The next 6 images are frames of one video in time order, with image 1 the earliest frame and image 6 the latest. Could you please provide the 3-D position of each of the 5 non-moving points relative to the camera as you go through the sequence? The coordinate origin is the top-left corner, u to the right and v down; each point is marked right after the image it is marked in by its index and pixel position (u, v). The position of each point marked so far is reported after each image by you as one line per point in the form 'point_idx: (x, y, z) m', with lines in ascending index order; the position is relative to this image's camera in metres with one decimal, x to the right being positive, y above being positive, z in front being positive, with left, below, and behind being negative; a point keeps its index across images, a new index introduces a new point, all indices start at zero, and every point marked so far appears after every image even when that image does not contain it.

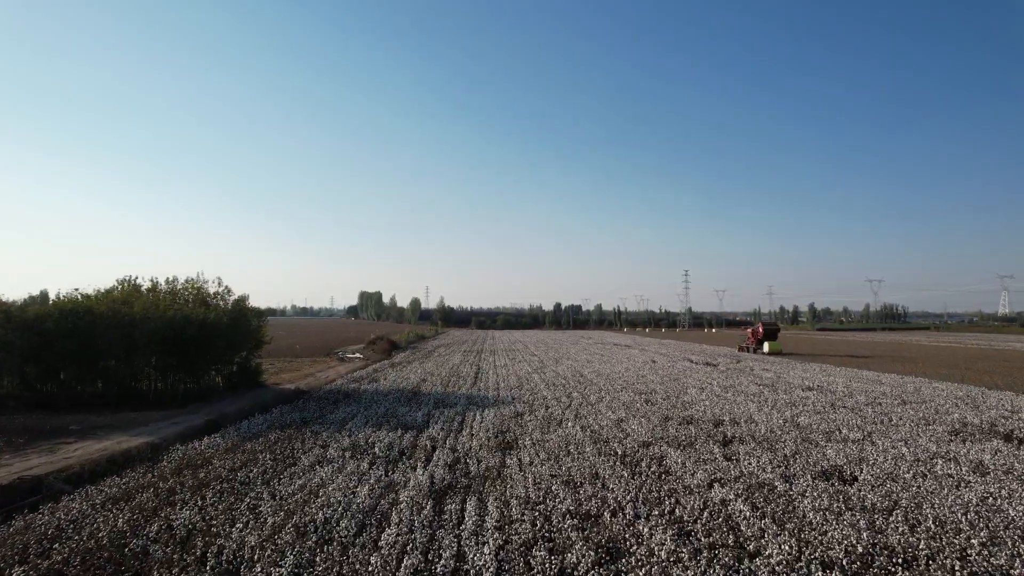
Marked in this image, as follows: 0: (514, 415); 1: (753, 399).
0: (0.0, -3.2, +13.9) m
1: (+7.3, -3.4, +16.8) m
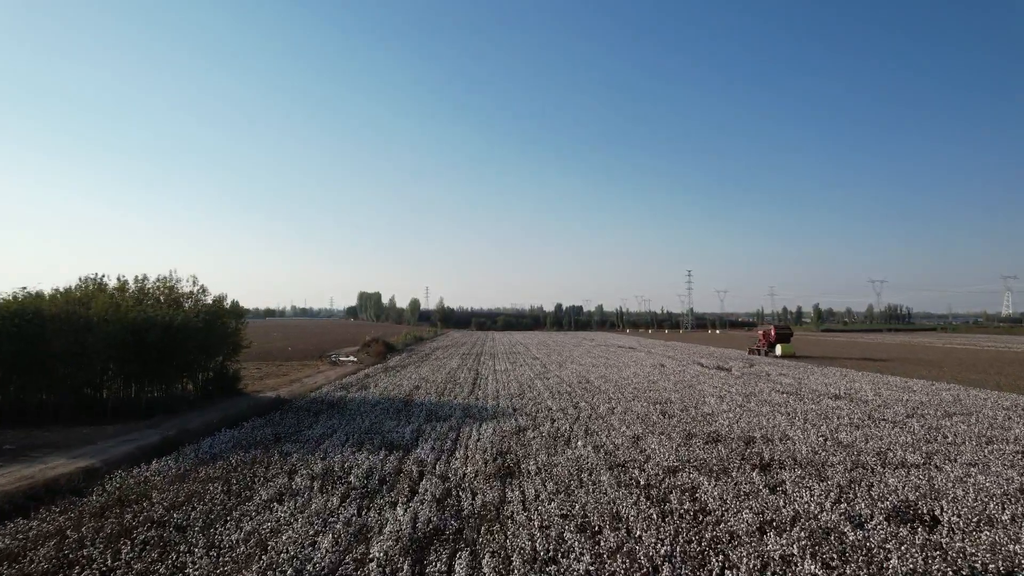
0: (+0.1, -3.2, +12.3) m
1: (+7.4, -3.4, +15.2) m
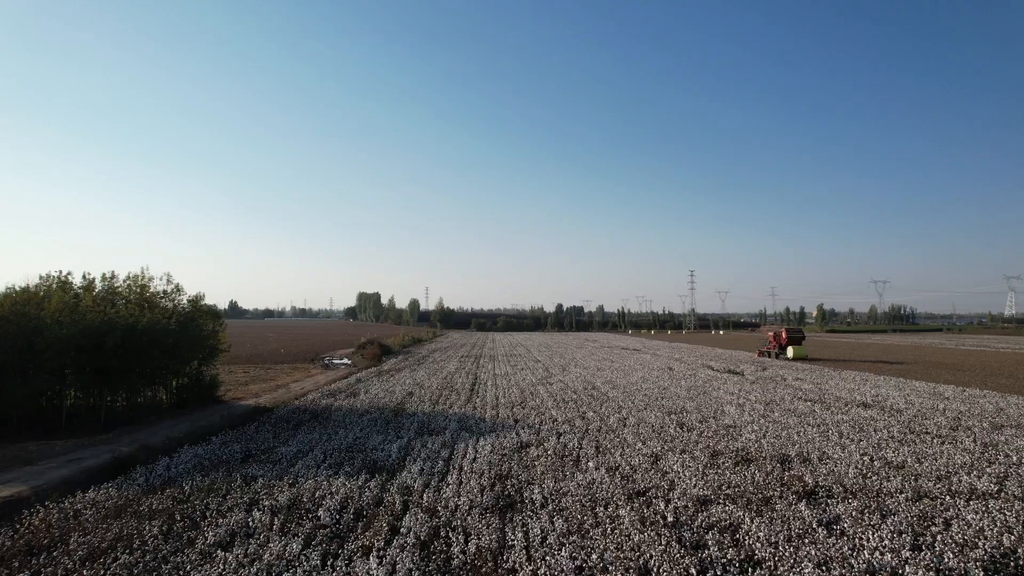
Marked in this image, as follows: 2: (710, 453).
0: (+0.1, -3.1, +10.9) m
1: (+7.4, -3.3, +13.8) m
2: (+3.7, -3.1, +10.4) m
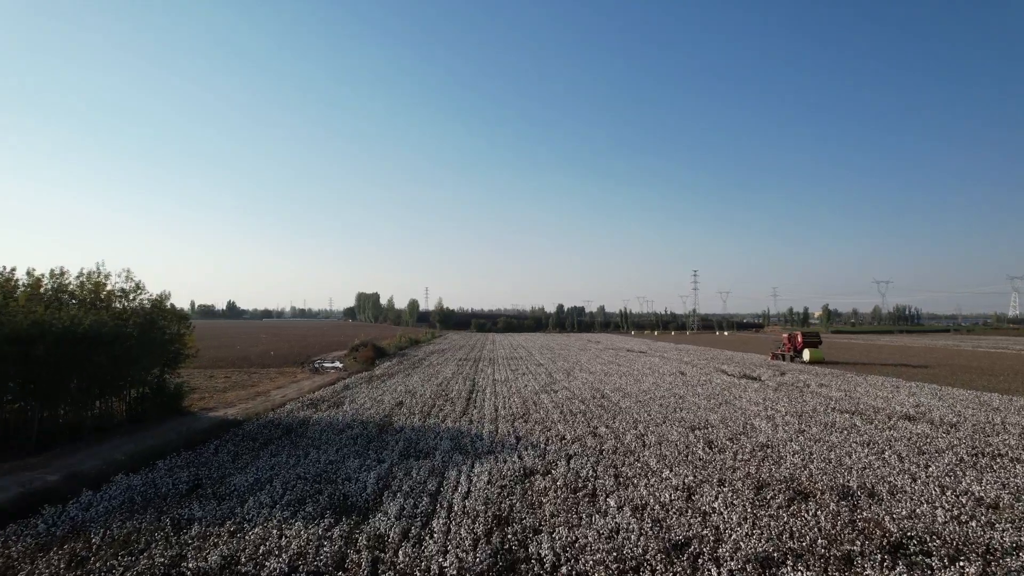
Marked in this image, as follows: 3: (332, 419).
0: (+0.1, -3.1, +9.0) m
1: (+7.4, -3.3, +11.9) m
2: (+3.8, -3.1, +8.6) m
3: (-4.7, -3.4, +14.5) m
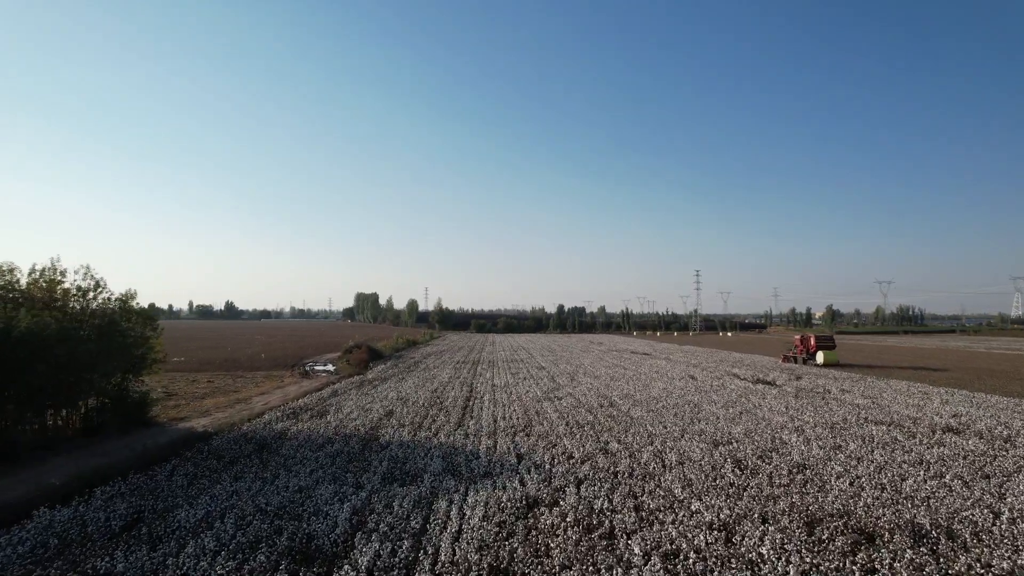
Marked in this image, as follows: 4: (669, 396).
0: (+0.1, -3.0, +7.6) m
1: (+7.4, -3.2, +10.5) m
2: (+3.8, -3.0, +7.2) m
3: (-4.7, -3.4, +13.0) m
4: (+5.5, -3.7, +19.2) m
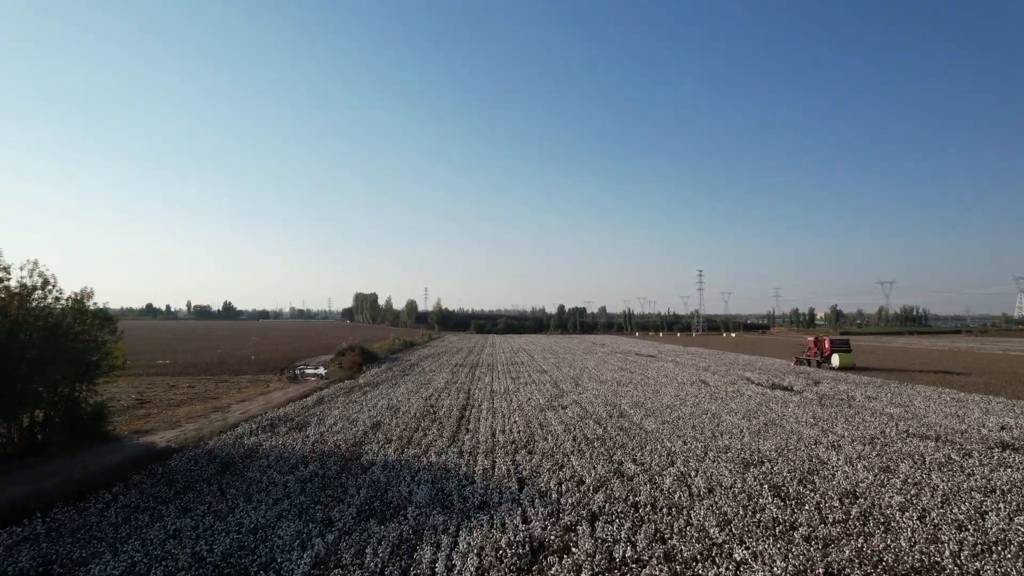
0: (+0.1, -3.0, +6.1) m
1: (+7.4, -3.2, +9.0) m
2: (+3.8, -3.0, +5.7) m
3: (-4.7, -3.3, +11.6) m
4: (+5.5, -3.7, +17.7) m
